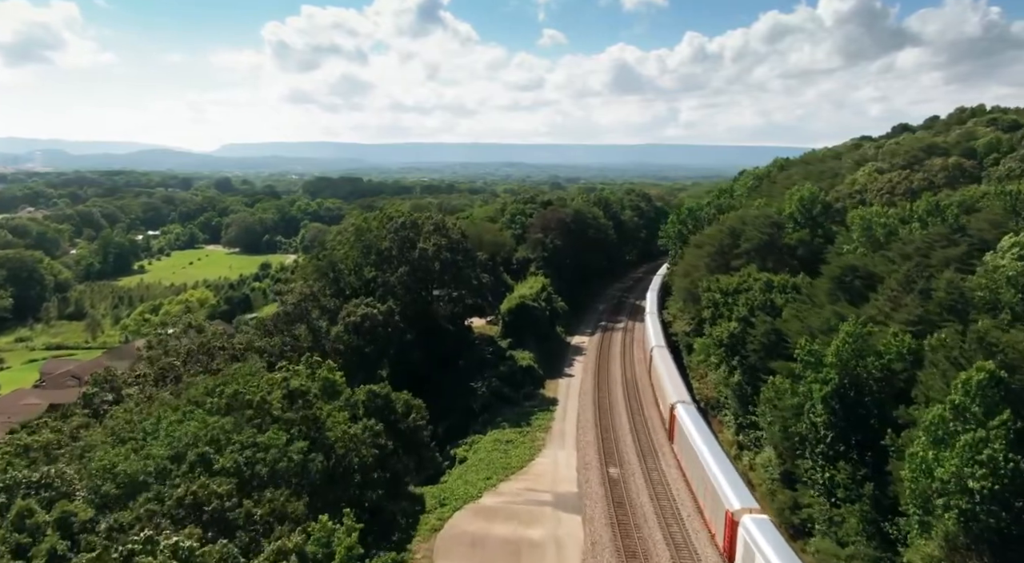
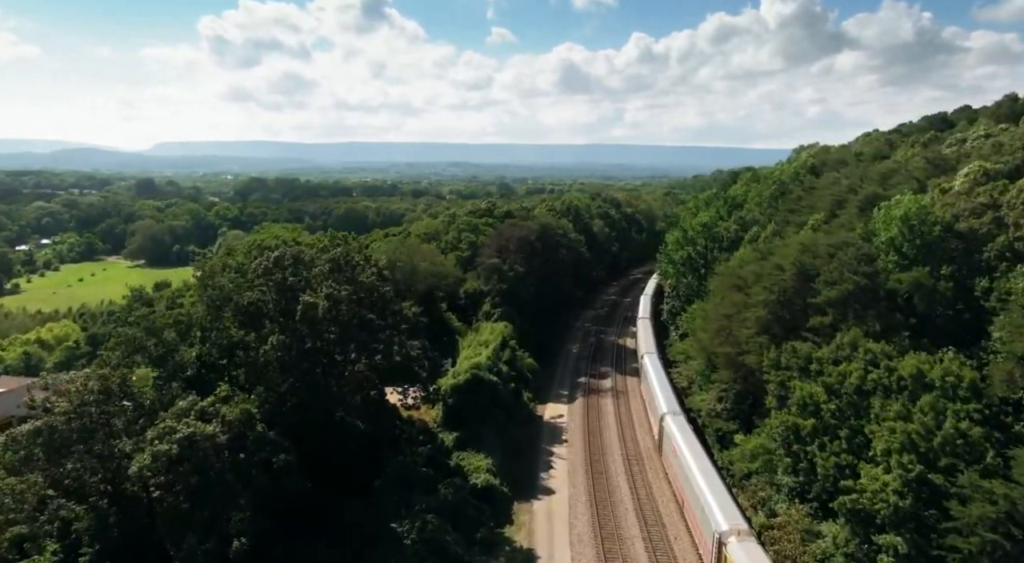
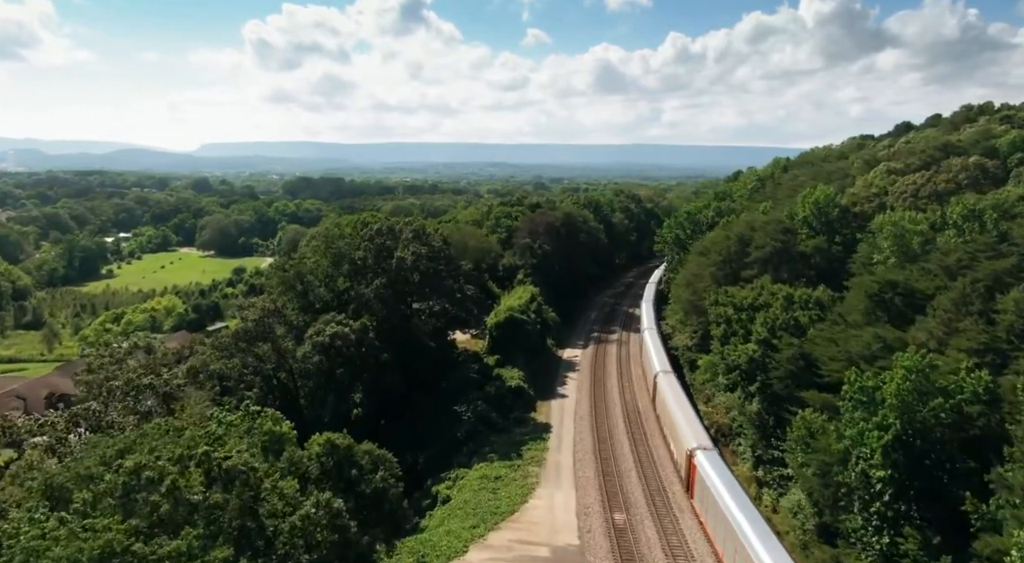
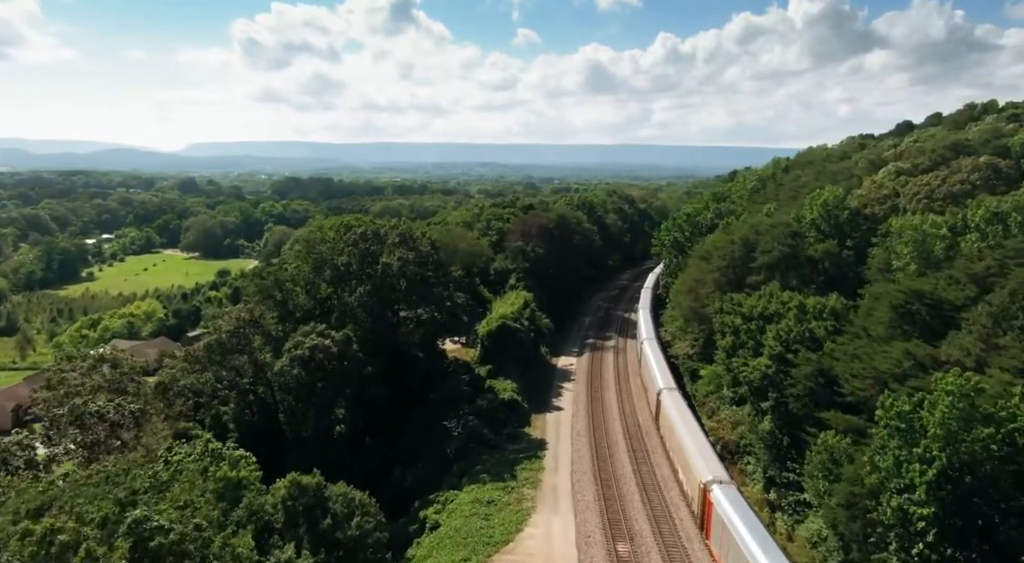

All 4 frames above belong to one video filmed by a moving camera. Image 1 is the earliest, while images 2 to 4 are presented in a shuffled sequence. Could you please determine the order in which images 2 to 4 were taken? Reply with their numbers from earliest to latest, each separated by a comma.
3, 4, 2
